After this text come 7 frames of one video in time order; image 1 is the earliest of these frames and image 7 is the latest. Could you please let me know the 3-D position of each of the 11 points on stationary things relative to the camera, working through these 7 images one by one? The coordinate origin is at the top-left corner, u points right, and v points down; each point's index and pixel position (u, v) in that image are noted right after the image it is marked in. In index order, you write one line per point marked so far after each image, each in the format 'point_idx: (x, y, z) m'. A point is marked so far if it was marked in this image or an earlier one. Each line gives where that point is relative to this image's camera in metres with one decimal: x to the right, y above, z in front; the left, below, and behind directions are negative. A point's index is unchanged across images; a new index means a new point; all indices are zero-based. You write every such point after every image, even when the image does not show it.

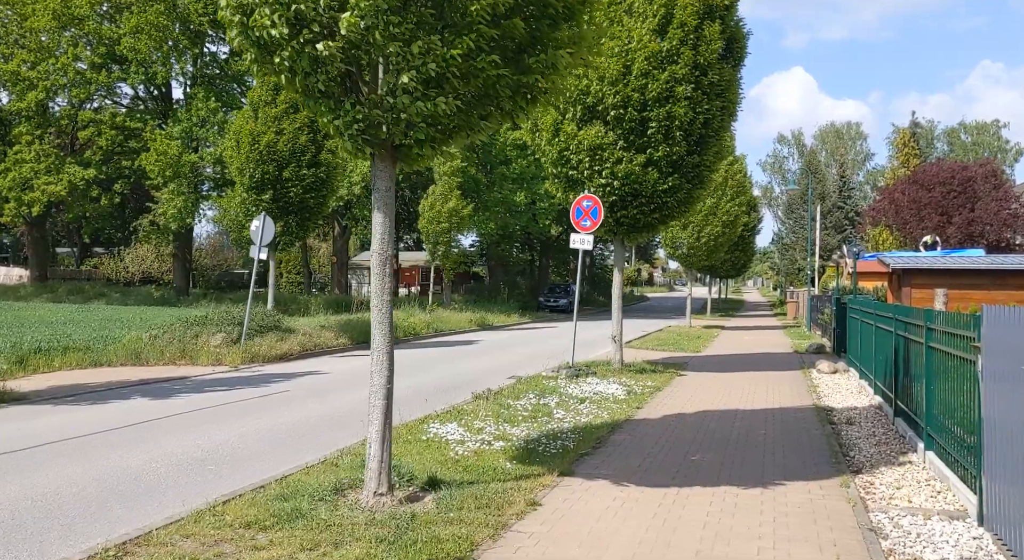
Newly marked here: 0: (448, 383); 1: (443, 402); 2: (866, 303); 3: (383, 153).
0: (-1.0, -1.7, +16.1) m
1: (-0.9, -1.7, +12.9) m
2: (+6.1, -0.4, +15.8) m
3: (-0.9, +0.9, +6.2) m
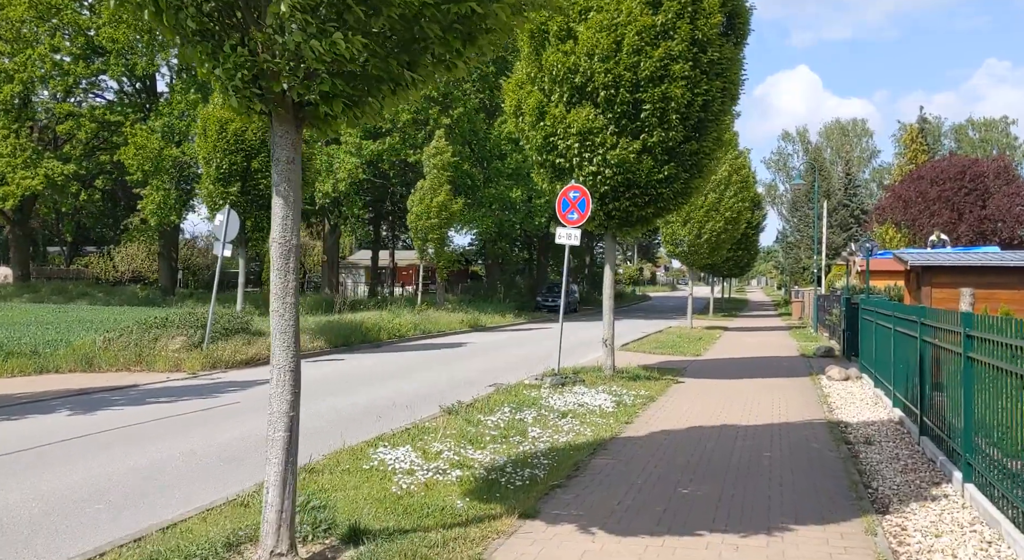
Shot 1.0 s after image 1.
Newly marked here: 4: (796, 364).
0: (-1.3, -1.7, +14.8) m
1: (-1.2, -1.7, +11.6) m
2: (+5.8, -0.4, +14.4) m
3: (-1.2, +0.9, +4.8) m
4: (+5.9, -1.7, +18.8) m
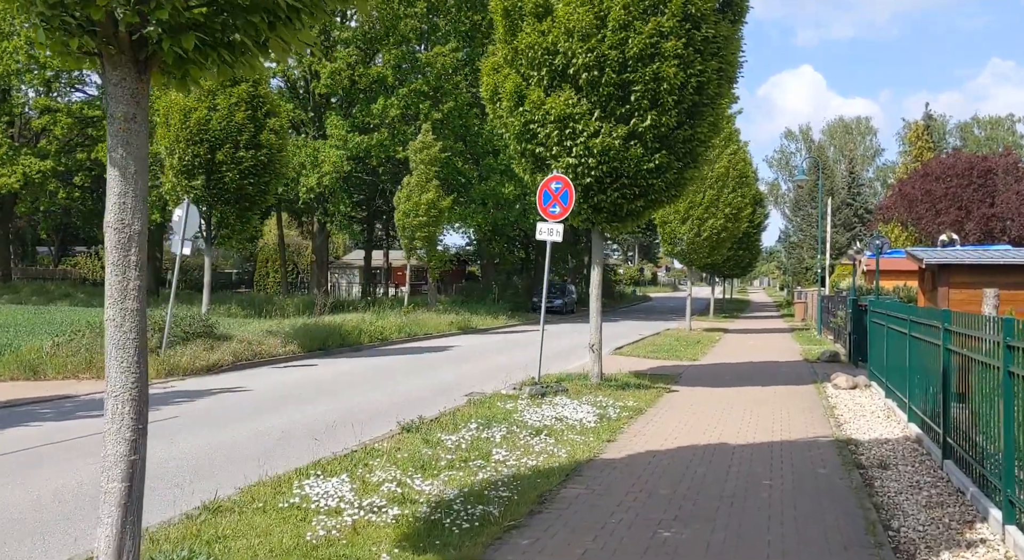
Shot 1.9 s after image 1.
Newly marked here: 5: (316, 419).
0: (-1.7, -1.7, +13.6) m
1: (-1.6, -1.7, +10.3) m
2: (+5.5, -0.4, +13.2) m
3: (-1.6, +0.9, +3.6) m
4: (+5.5, -1.7, +17.6) m
5: (-2.4, -1.7, +11.0) m
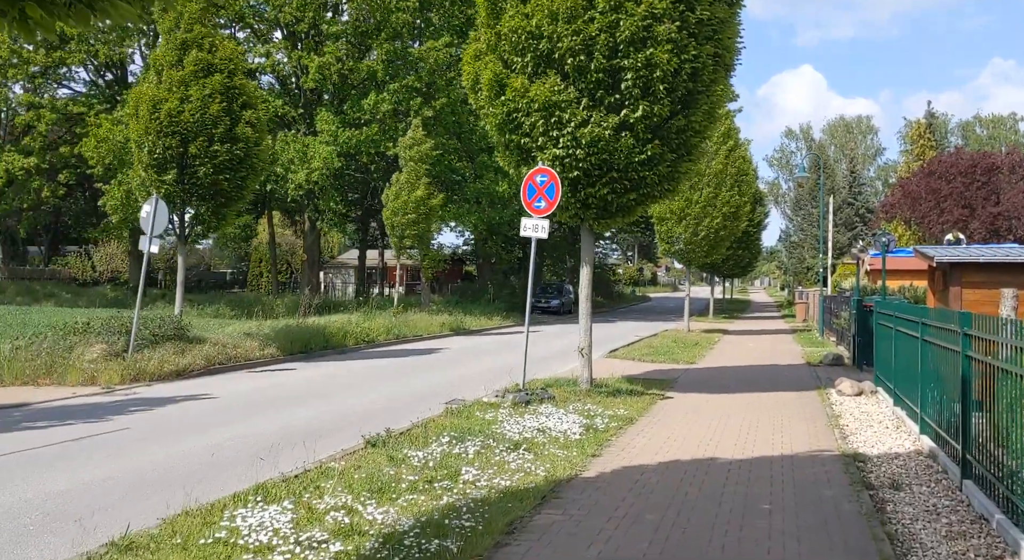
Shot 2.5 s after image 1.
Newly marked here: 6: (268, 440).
0: (-1.9, -1.7, +12.8) m
1: (-1.8, -1.7, +9.5) m
2: (+5.3, -0.4, +12.4) m
3: (-1.8, +0.9, +2.8) m
4: (+5.3, -1.7, +16.8) m
5: (-2.6, -1.7, +10.2) m
6: (-2.5, -1.6, +9.2) m
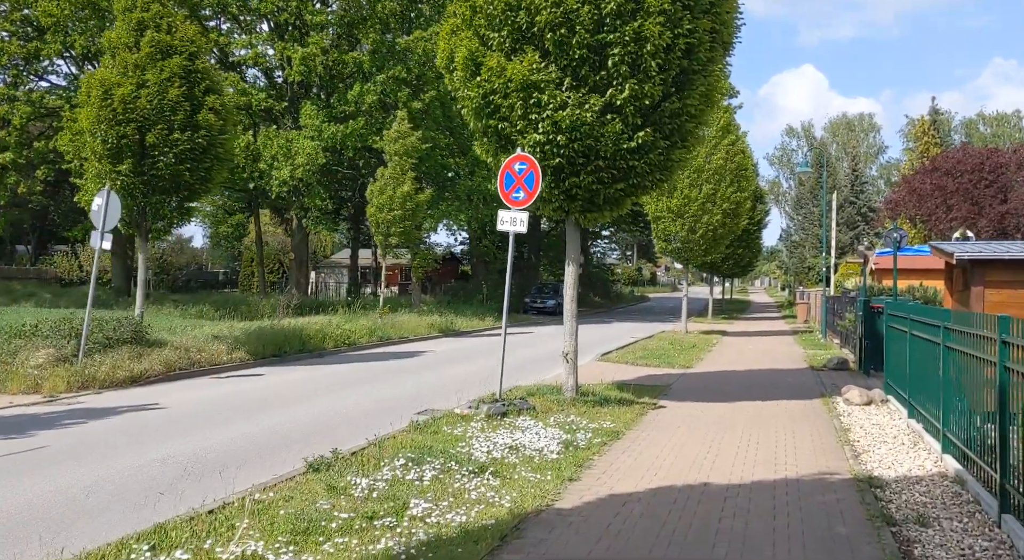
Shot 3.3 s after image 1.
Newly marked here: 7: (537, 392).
0: (-2.2, -1.7, +11.6) m
1: (-2.1, -1.7, +8.4) m
2: (+5.0, -0.4, +11.3) m
3: (-2.1, +0.9, +1.7) m
4: (+5.0, -1.7, +15.7) m
5: (-2.9, -1.7, +9.1) m
6: (-2.8, -1.6, +8.1) m
7: (+0.4, -1.5, +12.4) m
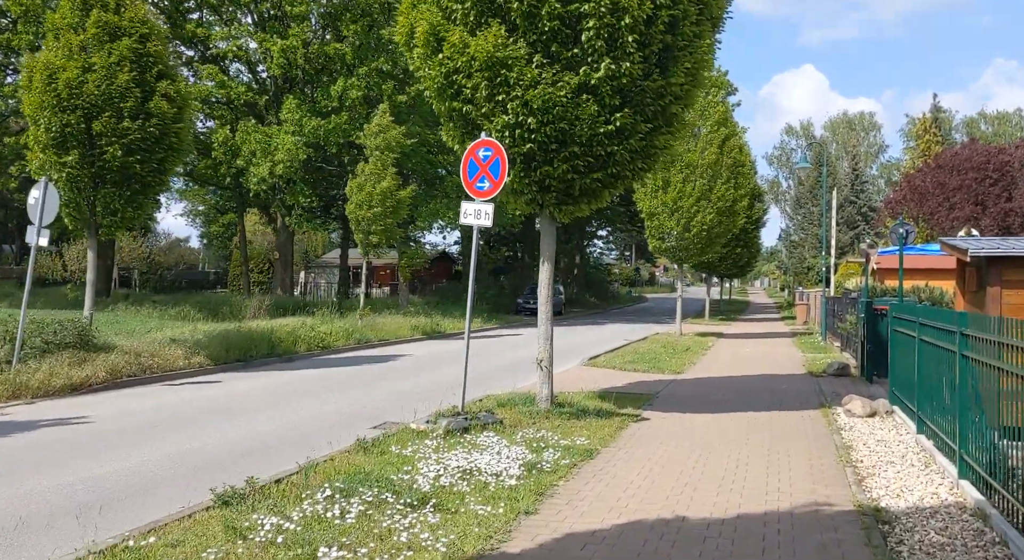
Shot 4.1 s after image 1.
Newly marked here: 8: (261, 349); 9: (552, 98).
0: (-2.6, -1.7, +10.5) m
1: (-2.5, -1.7, +7.3) m
2: (+4.6, -0.4, +10.2) m
3: (-2.5, +0.9, +0.6) m
4: (+4.6, -1.7, +14.6) m
5: (-3.3, -1.7, +8.0) m
6: (-3.2, -1.6, +7.0) m
7: (0.0, -1.5, +11.3) m
8: (-5.0, -1.4, +18.2) m
9: (+0.4, +1.9, +9.5) m
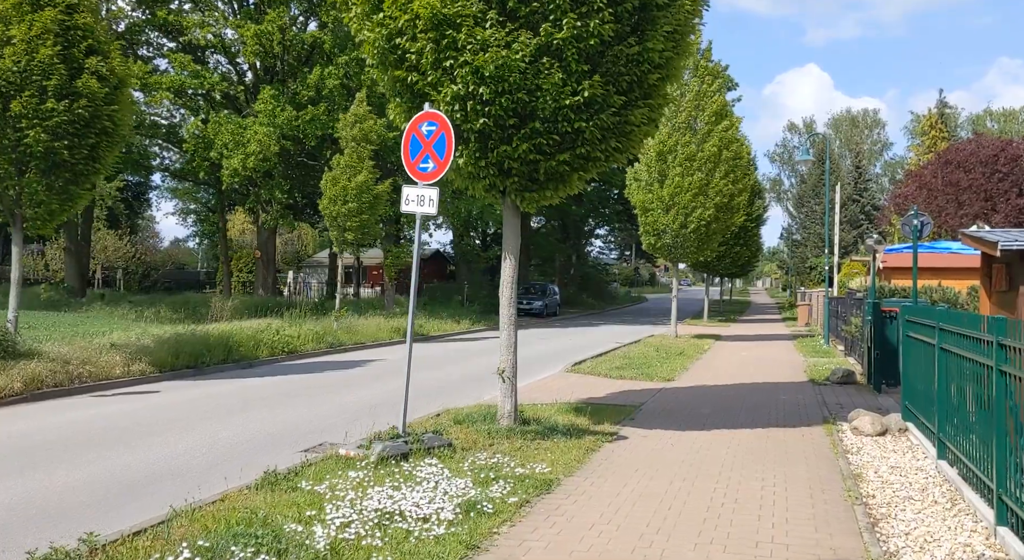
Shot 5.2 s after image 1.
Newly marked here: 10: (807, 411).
0: (-3.0, -1.7, +9.1) m
1: (-2.9, -1.6, +5.9) m
2: (+4.2, -0.3, +8.7) m
3: (-3.0, +0.9, -0.8) m
4: (+4.2, -1.7, +13.1) m
5: (-3.7, -1.6, +6.5) m
6: (-3.6, -1.6, +5.6) m
7: (-0.5, -1.5, +9.8) m
8: (-5.5, -1.4, +16.8) m
9: (0.0, +1.9, +8.0) m
10: (+3.9, -1.7, +11.9) m
